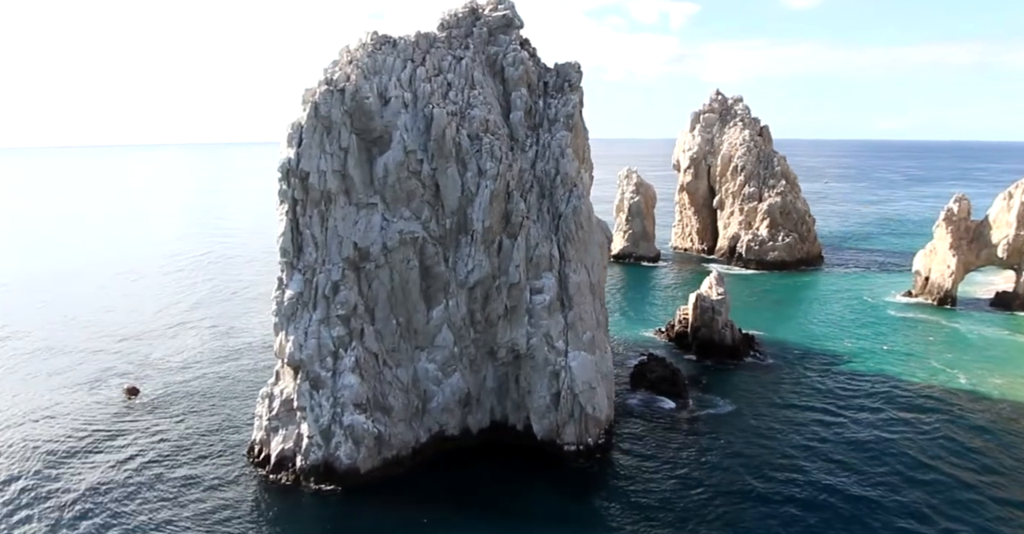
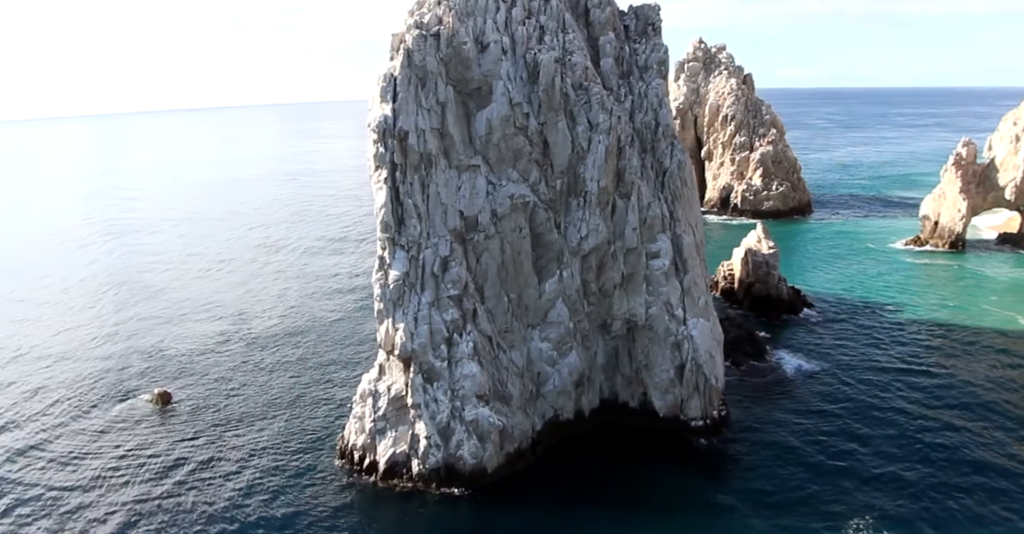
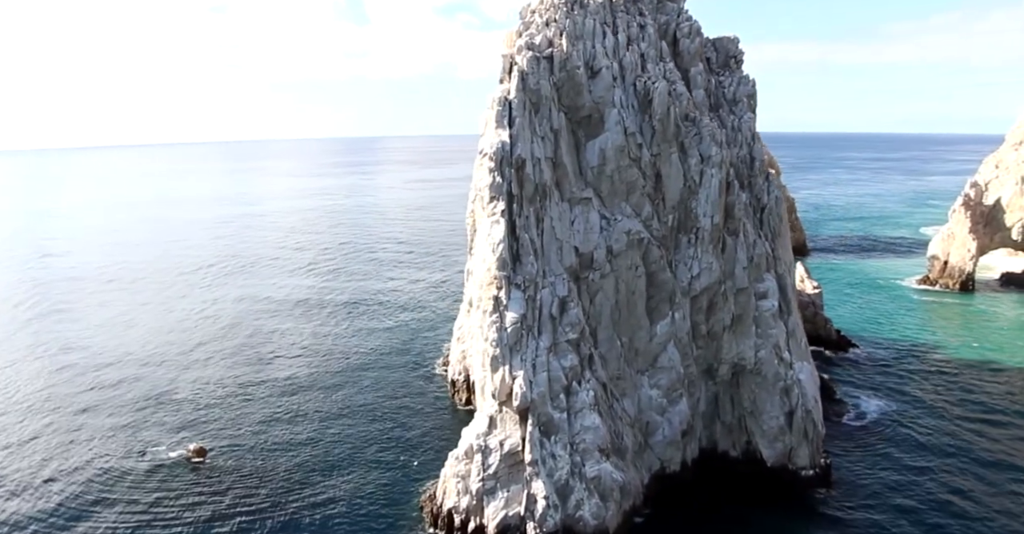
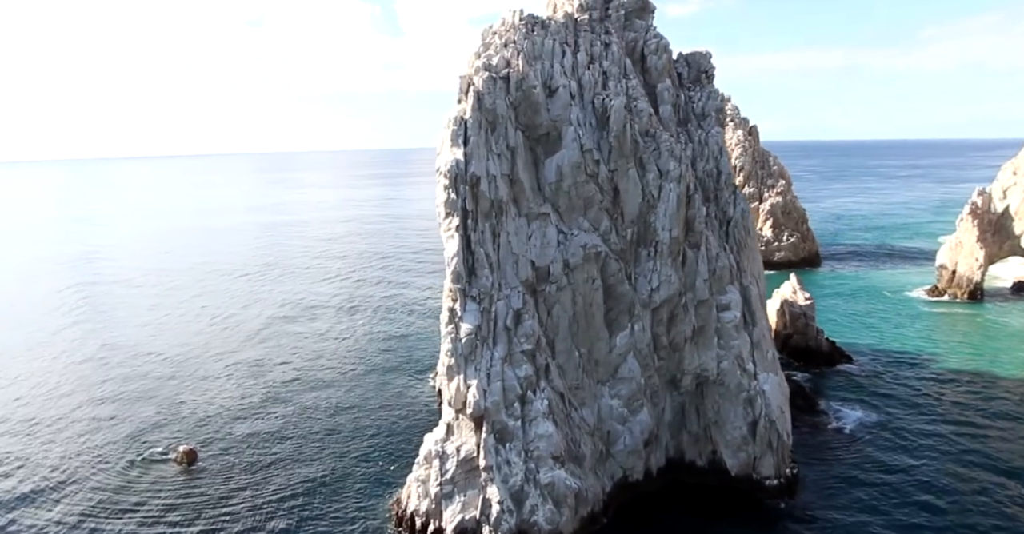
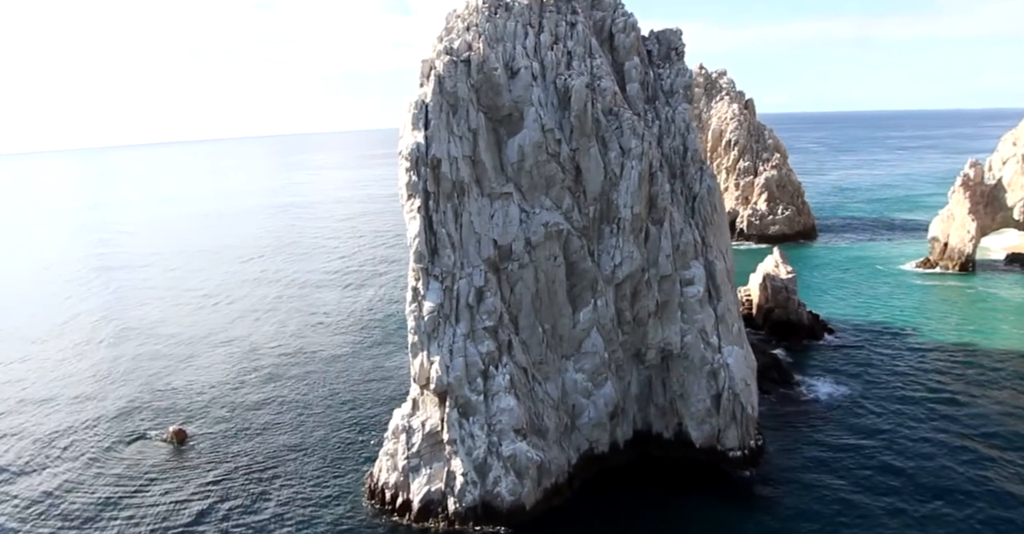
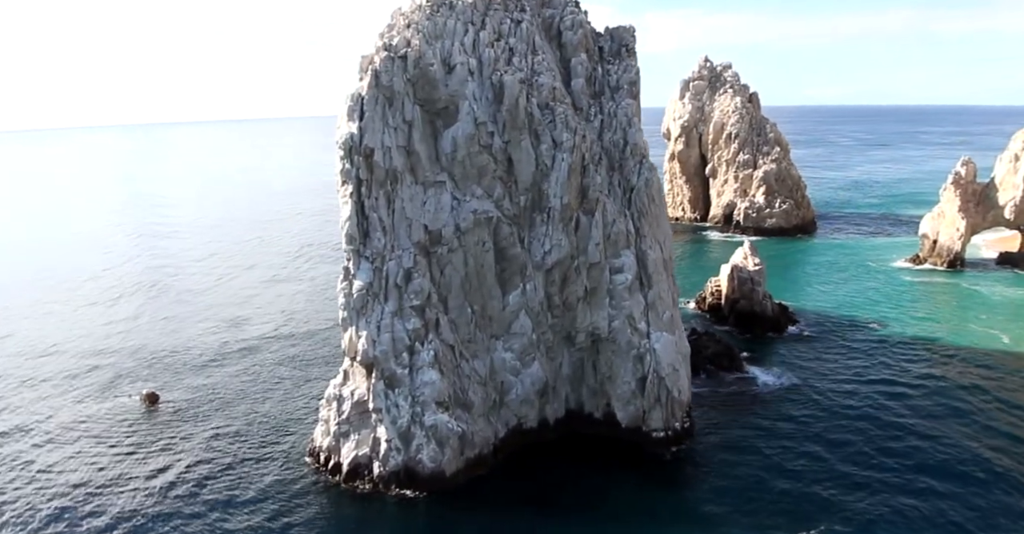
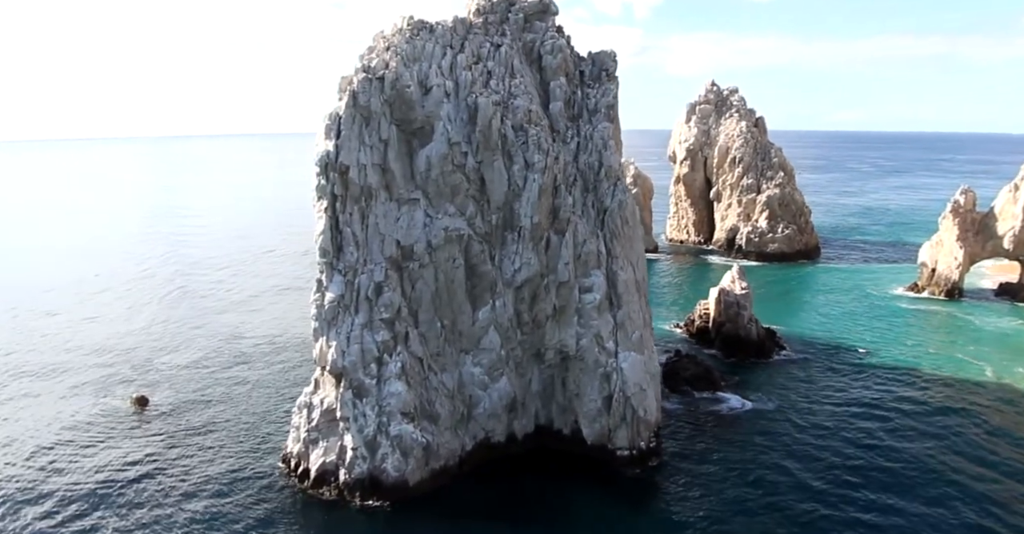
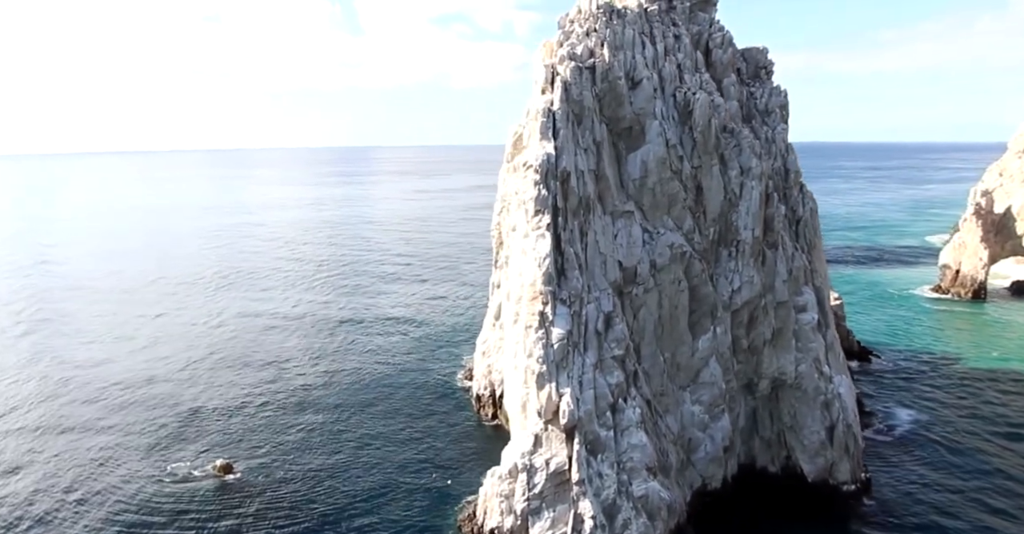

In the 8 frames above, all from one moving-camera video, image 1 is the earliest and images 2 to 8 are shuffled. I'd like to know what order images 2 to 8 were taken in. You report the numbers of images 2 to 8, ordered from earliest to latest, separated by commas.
7, 6, 2, 5, 4, 3, 8
